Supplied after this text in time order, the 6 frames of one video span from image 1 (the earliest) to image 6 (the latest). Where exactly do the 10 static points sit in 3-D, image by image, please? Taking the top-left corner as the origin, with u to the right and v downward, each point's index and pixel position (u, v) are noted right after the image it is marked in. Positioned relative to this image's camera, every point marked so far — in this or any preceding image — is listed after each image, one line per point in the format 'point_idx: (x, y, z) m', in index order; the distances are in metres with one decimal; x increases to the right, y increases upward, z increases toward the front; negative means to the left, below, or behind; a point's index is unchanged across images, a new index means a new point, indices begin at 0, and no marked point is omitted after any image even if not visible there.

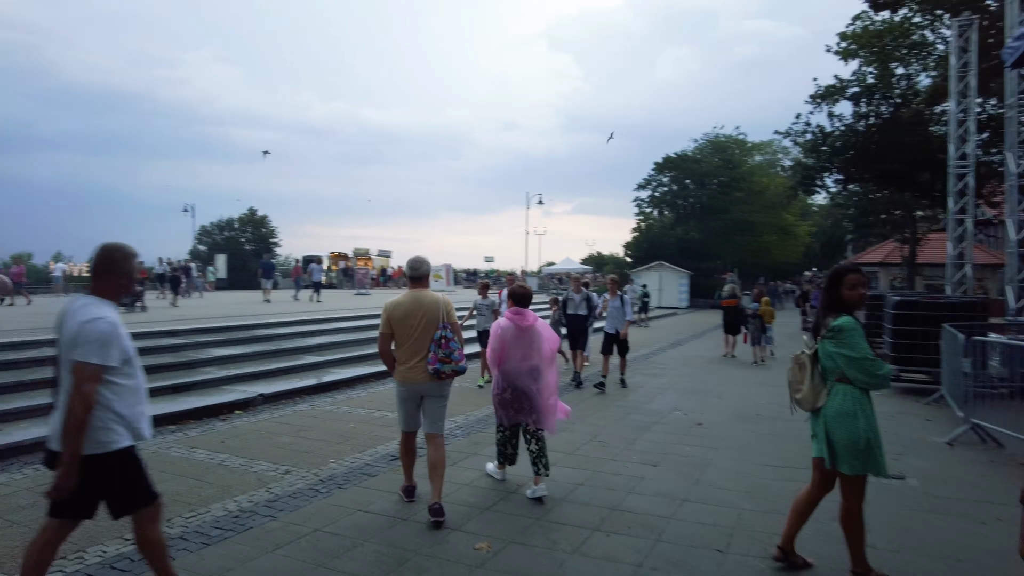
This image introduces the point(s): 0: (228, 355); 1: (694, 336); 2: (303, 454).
0: (-4.6, -1.1, +10.6) m
1: (+5.3, -1.4, +18.8) m
2: (-2.0, -1.5, +6.1) m
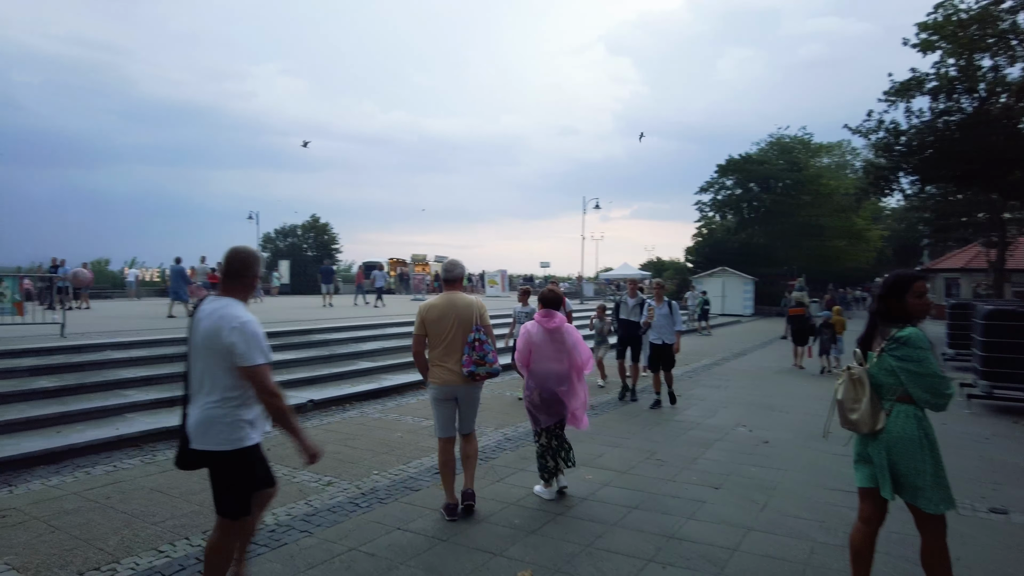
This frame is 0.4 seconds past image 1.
0: (-3.8, -1.2, +10.7) m
1: (+6.8, -1.6, +18.0) m
2: (-1.5, -1.6, +5.9) m
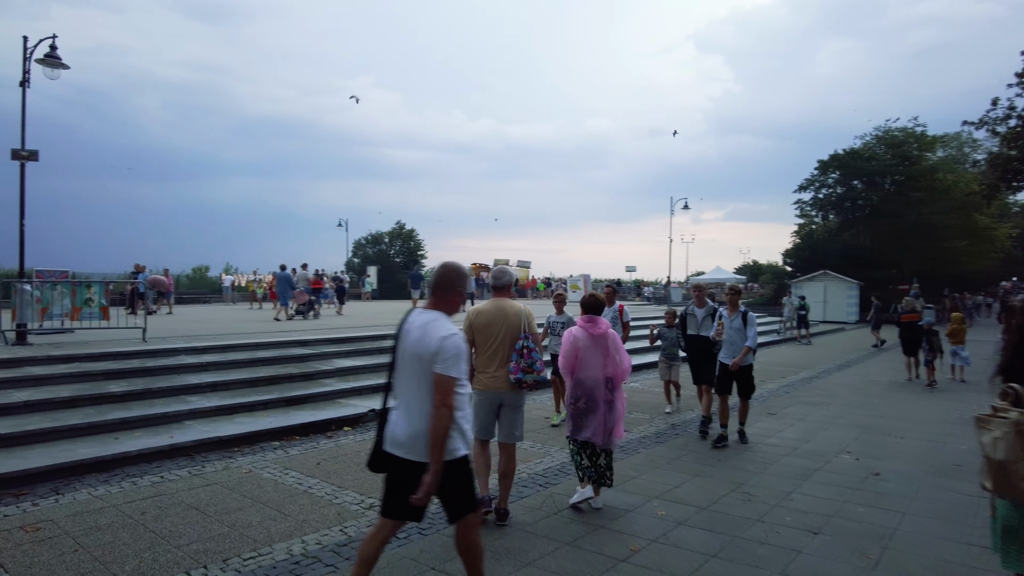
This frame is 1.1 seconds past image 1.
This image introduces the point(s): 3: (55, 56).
0: (-2.6, -1.3, +10.5) m
1: (+8.8, -1.7, +16.3) m
2: (-1.0, -1.6, +5.5) m
3: (-7.3, +3.7, +10.5) m
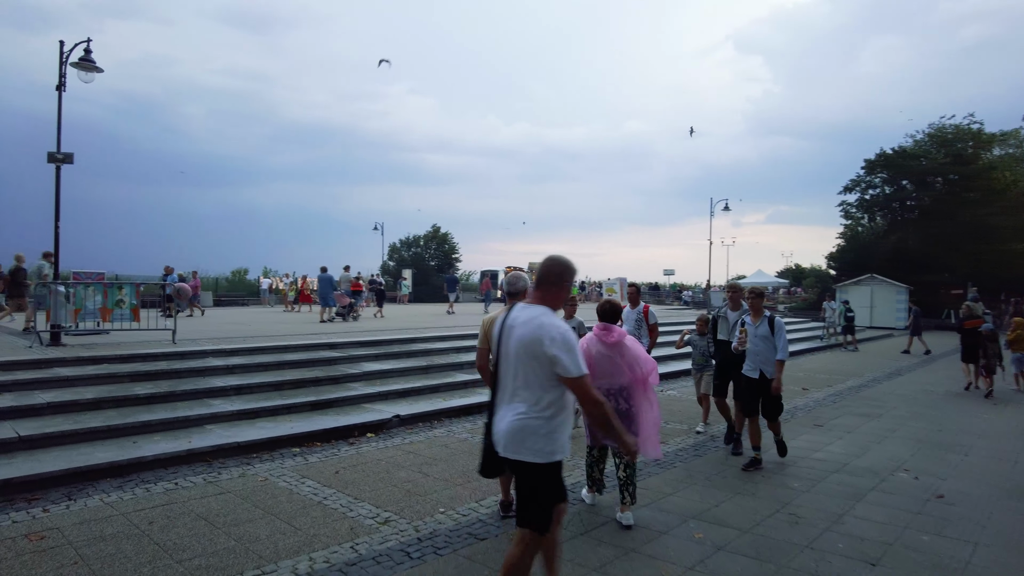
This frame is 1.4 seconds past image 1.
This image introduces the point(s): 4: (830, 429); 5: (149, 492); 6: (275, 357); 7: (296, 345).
0: (-2.1, -1.3, +10.3) m
1: (+9.6, -1.8, +15.4) m
2: (-0.8, -1.7, +5.2) m
3: (-6.8, +3.7, +10.5) m
4: (+3.6, -1.6, +7.5) m
5: (-3.0, -1.7, +5.4) m
6: (-3.8, -1.1, +10.5) m
7: (-3.7, -1.0, +11.4) m
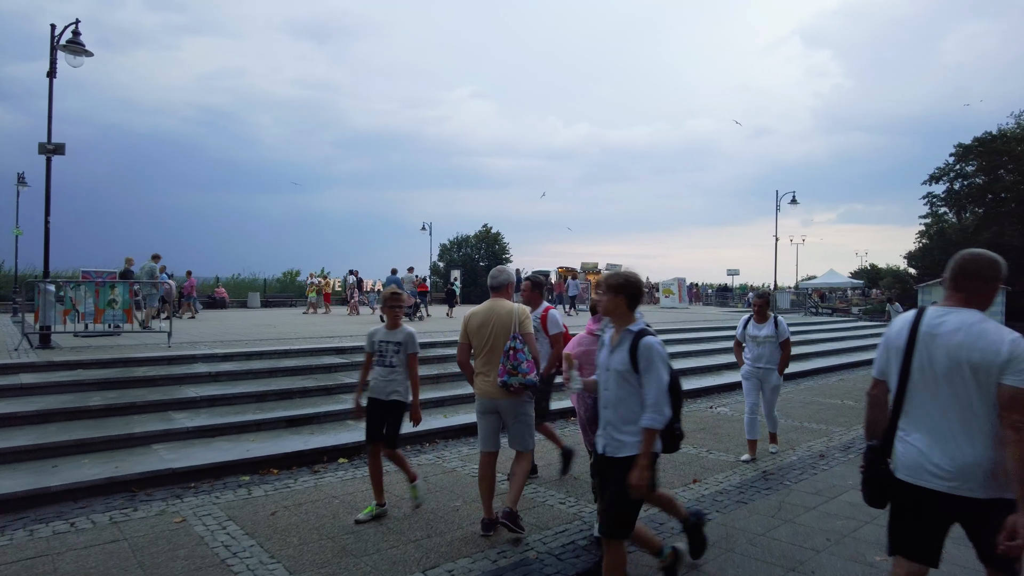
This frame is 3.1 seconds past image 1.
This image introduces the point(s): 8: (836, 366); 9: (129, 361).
0: (-1.8, -1.3, +9.1) m
1: (+10.3, -1.8, +13.2) m
2: (-1.0, -1.6, +3.9) m
3: (-6.5, +3.7, +9.8) m
4: (+3.6, -1.6, +5.8) m
5: (-3.2, -1.6, +4.3) m
6: (-3.5, -1.1, +9.5) m
7: (-3.4, -1.0, +10.4) m
8: (+6.9, -1.7, +13.9) m
9: (-5.1, -1.0, +8.7) m
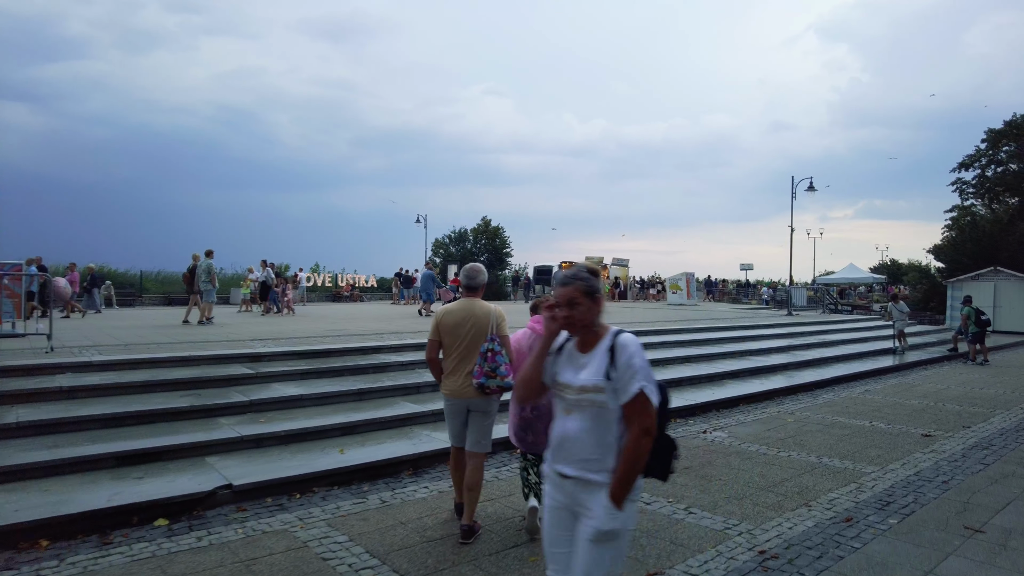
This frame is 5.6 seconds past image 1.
0: (-2.5, -1.2, +7.3) m
1: (+9.8, -1.7, +11.1) m
2: (-1.8, -1.6, +2.1) m
3: (-7.2, +3.8, +8.1) m
4: (+2.9, -1.5, +3.8) m
5: (-3.9, -1.6, +2.5) m
6: (-4.1, -1.0, +7.7) m
7: (-4.0, -0.9, +8.6) m
8: (+6.3, -1.5, +11.9) m
9: (-5.8, -0.9, +7.0) m
